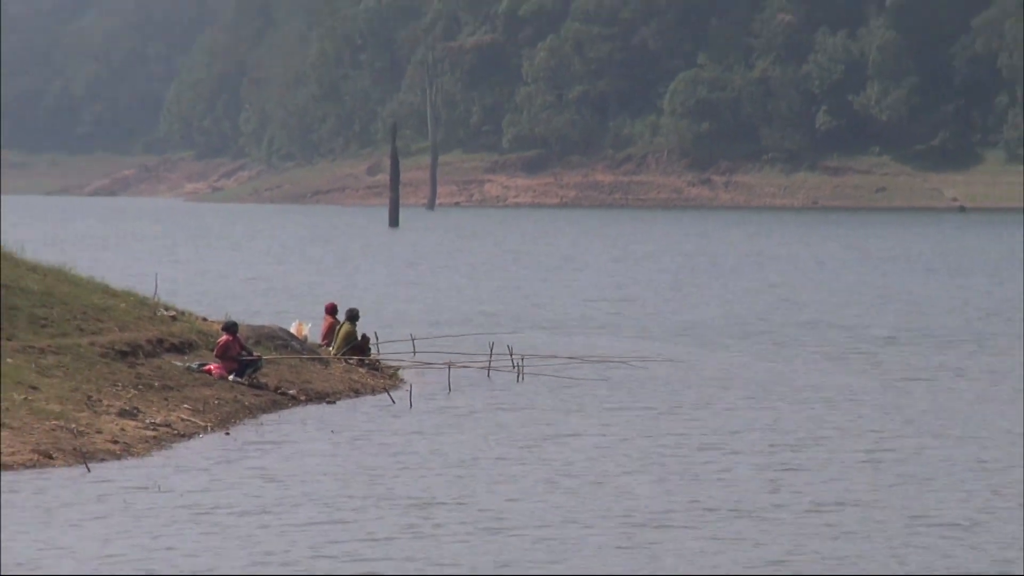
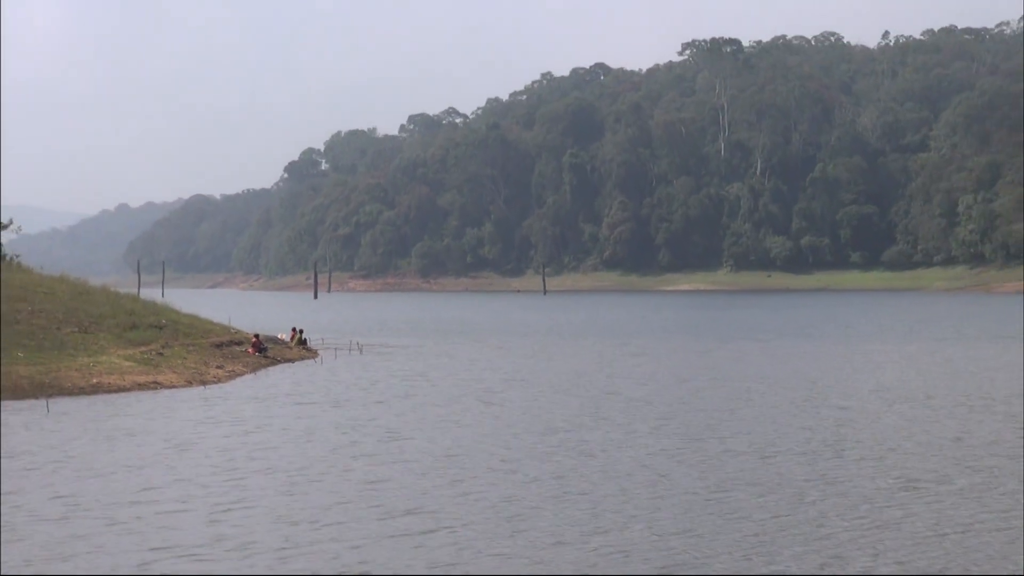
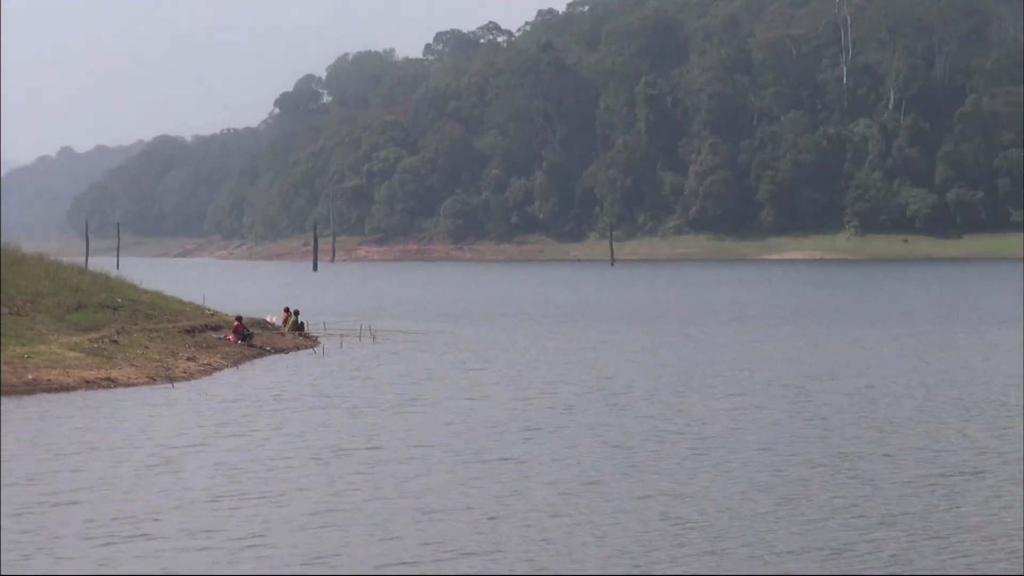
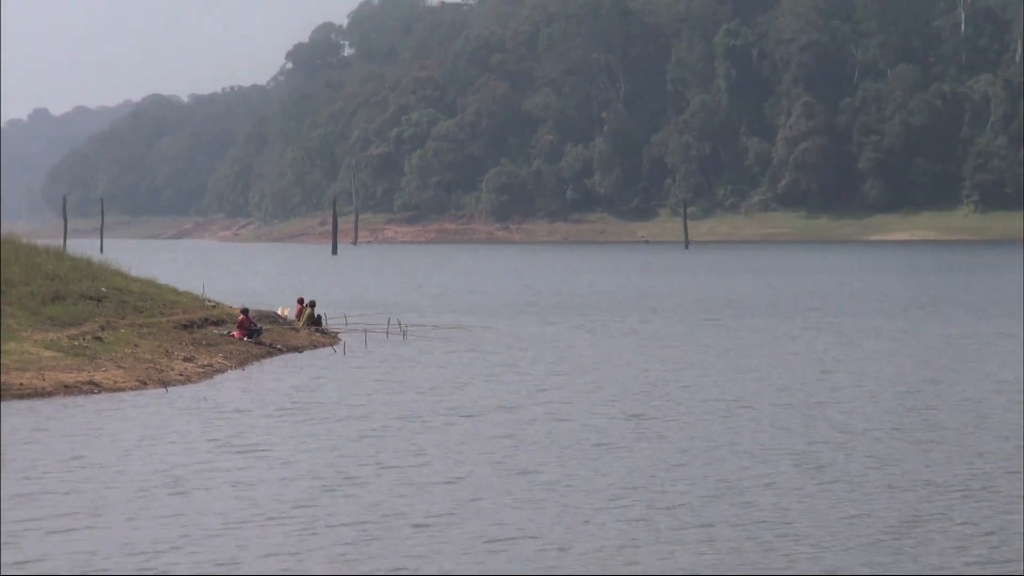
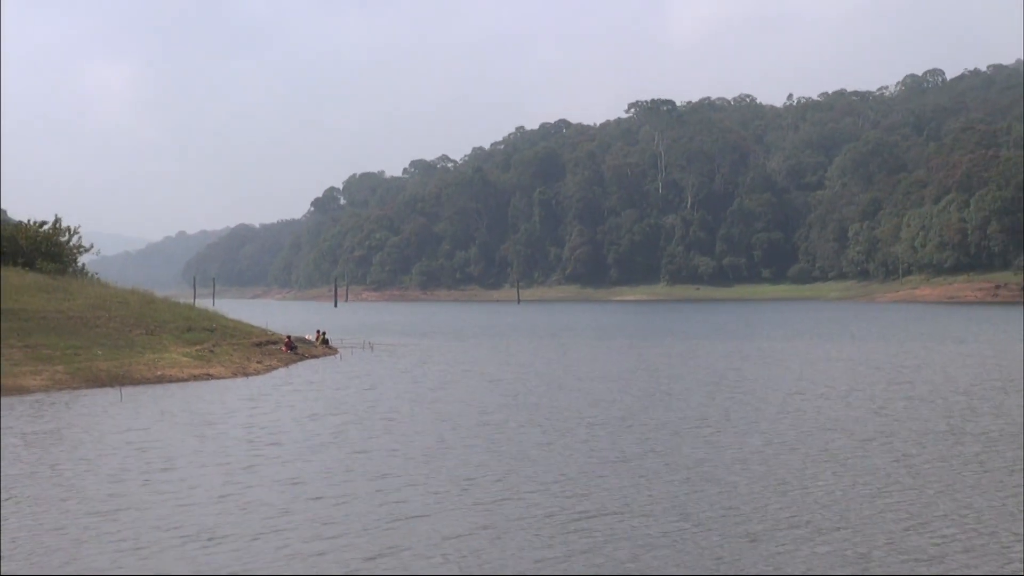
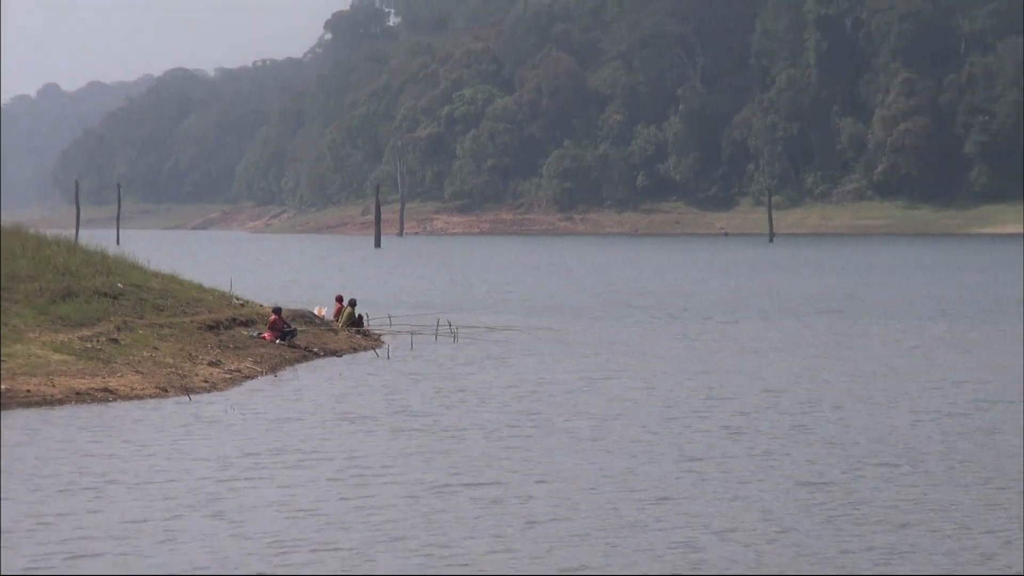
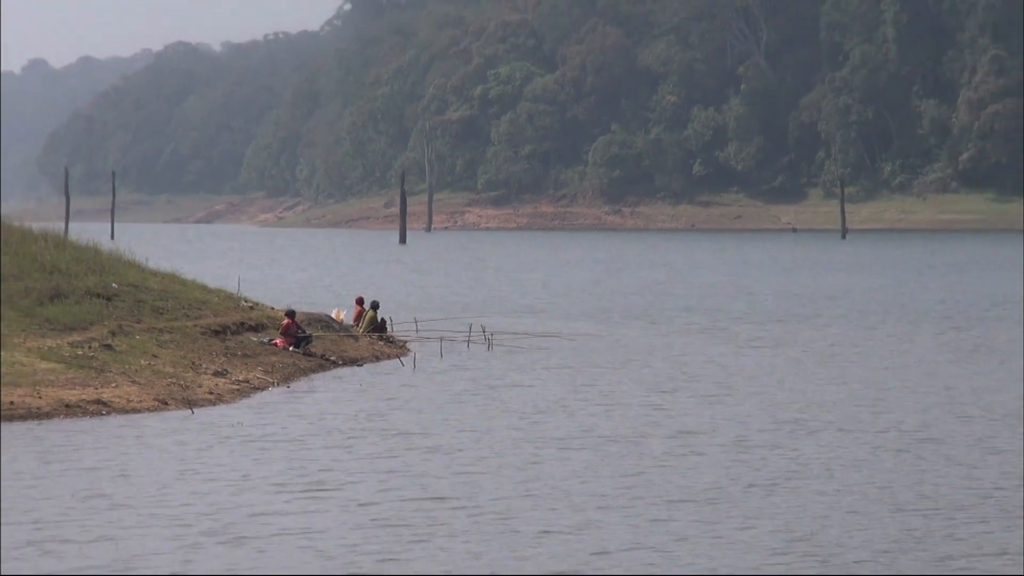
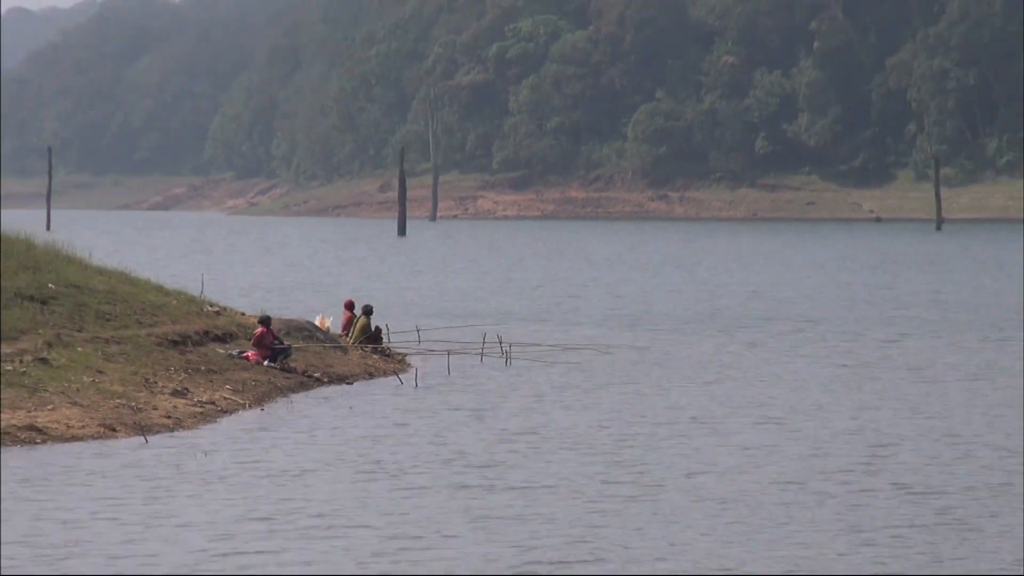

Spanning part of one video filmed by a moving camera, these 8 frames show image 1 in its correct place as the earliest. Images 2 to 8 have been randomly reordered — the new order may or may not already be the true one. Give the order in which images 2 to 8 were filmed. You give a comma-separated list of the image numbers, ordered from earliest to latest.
8, 7, 6, 4, 3, 2, 5
